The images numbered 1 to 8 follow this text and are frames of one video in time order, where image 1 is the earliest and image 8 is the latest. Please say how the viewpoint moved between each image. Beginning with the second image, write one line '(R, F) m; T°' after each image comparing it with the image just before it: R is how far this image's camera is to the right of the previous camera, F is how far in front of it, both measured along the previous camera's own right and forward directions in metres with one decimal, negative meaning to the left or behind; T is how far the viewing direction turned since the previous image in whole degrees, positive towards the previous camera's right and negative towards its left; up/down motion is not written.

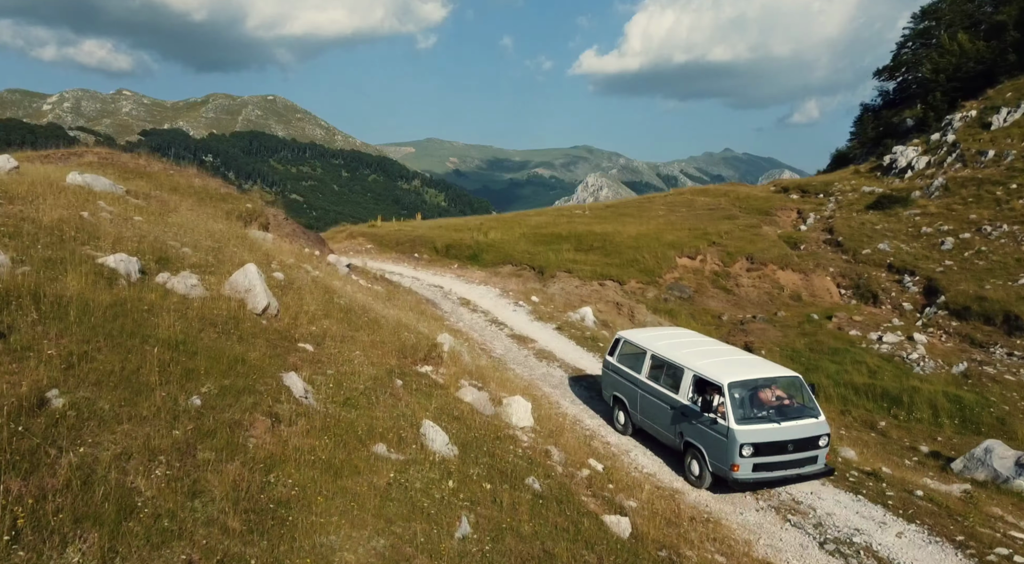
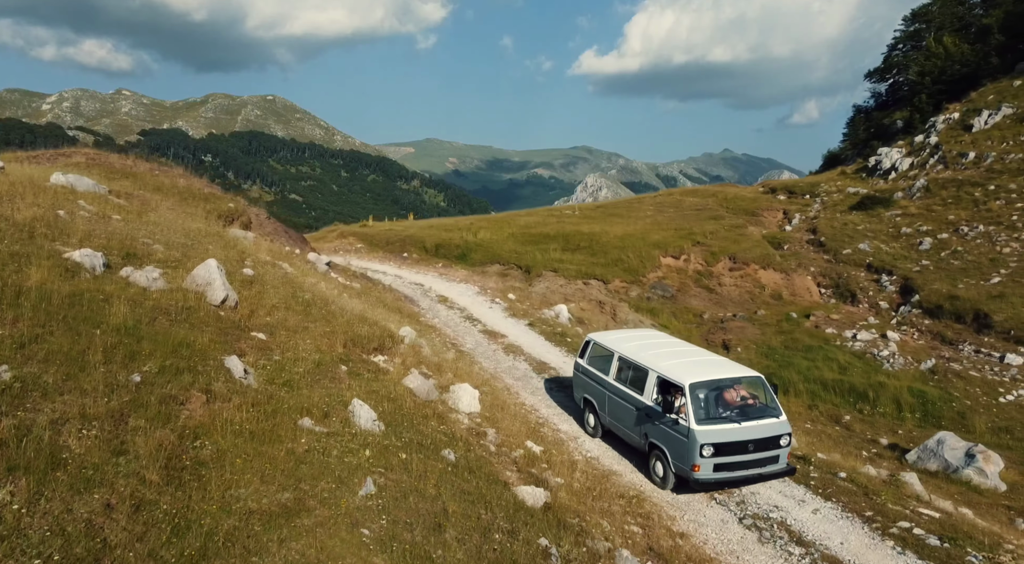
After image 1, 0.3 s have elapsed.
(+1.0, -0.8) m; 0°
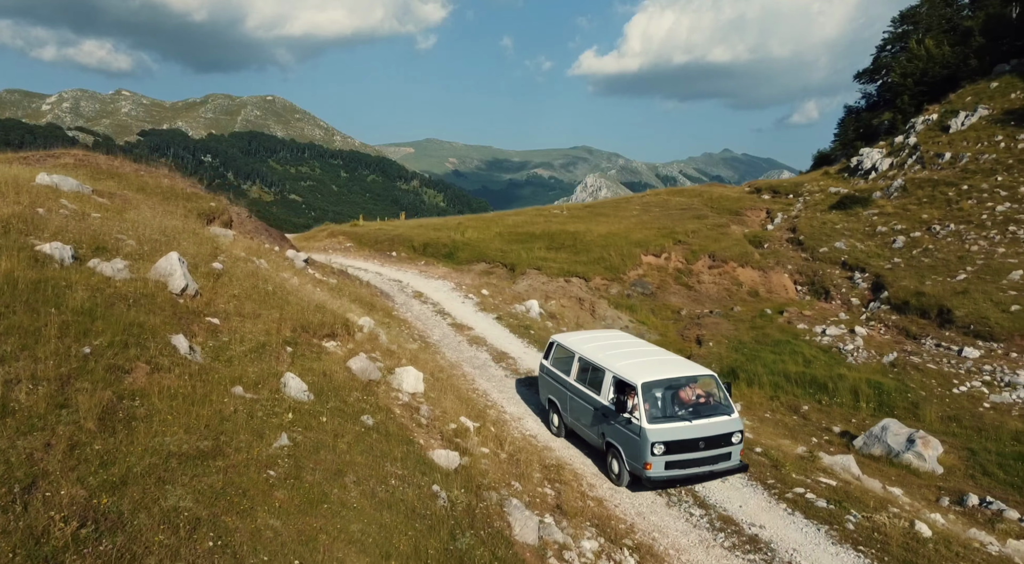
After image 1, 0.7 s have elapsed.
(+1.3, -1.1) m; 0°
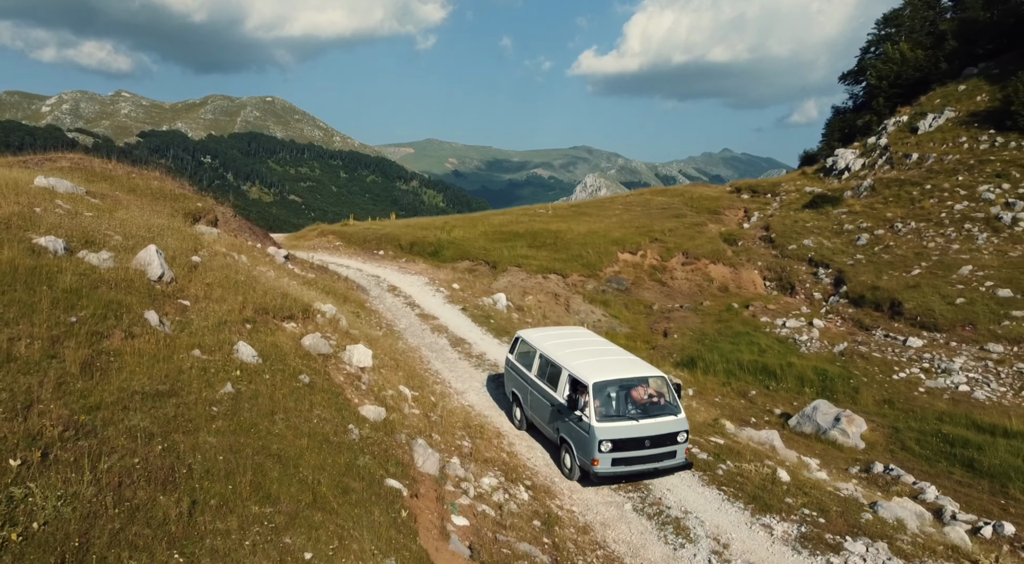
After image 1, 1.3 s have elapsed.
(+1.6, -2.0) m; 0°
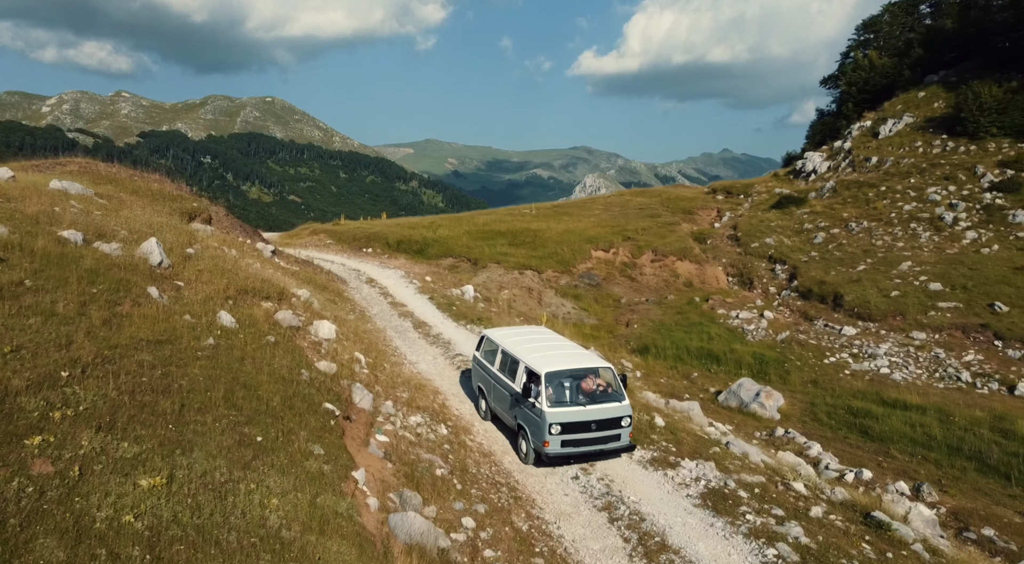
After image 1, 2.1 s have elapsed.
(+1.9, -3.3) m; 0°
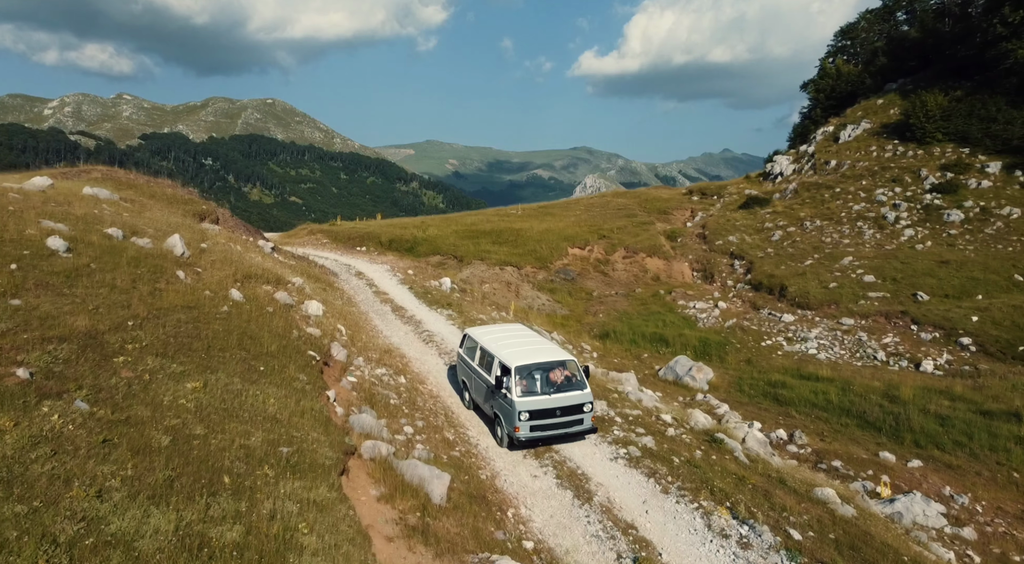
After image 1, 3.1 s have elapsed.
(+1.8, -4.5) m; 0°
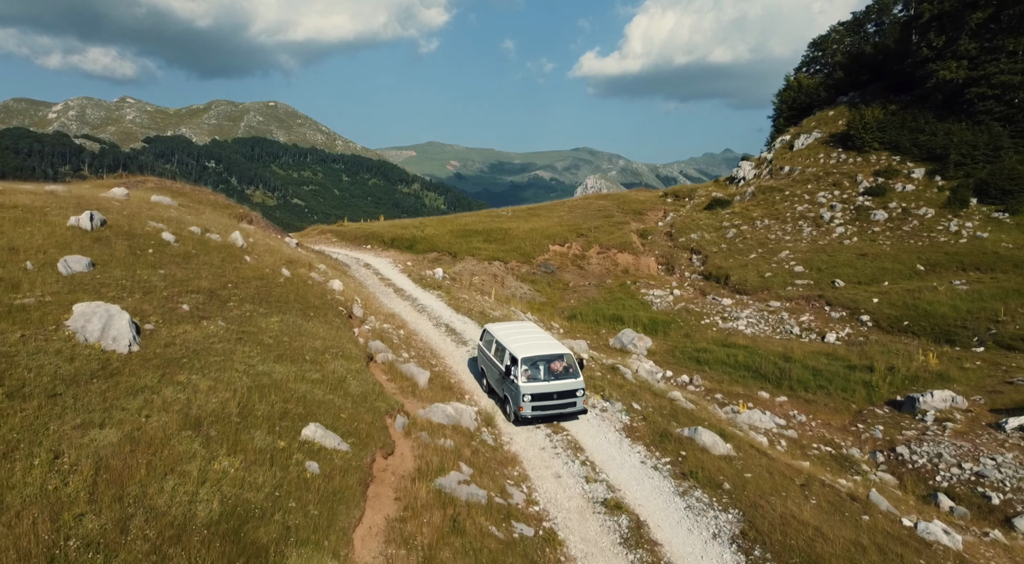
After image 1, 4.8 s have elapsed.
(+1.5, -8.1) m; 0°
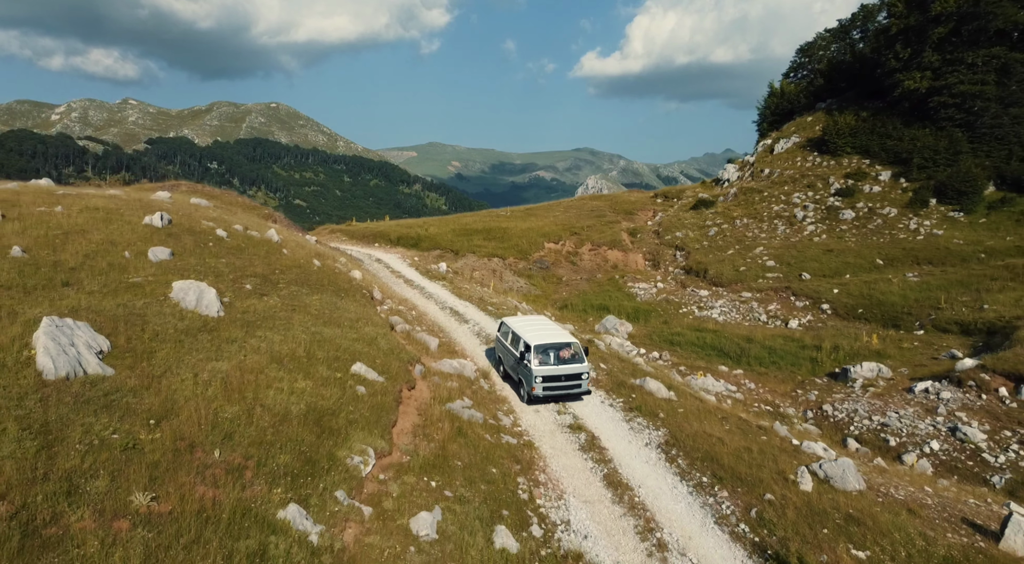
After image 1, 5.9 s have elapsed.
(+0.4, -5.2) m; 0°
